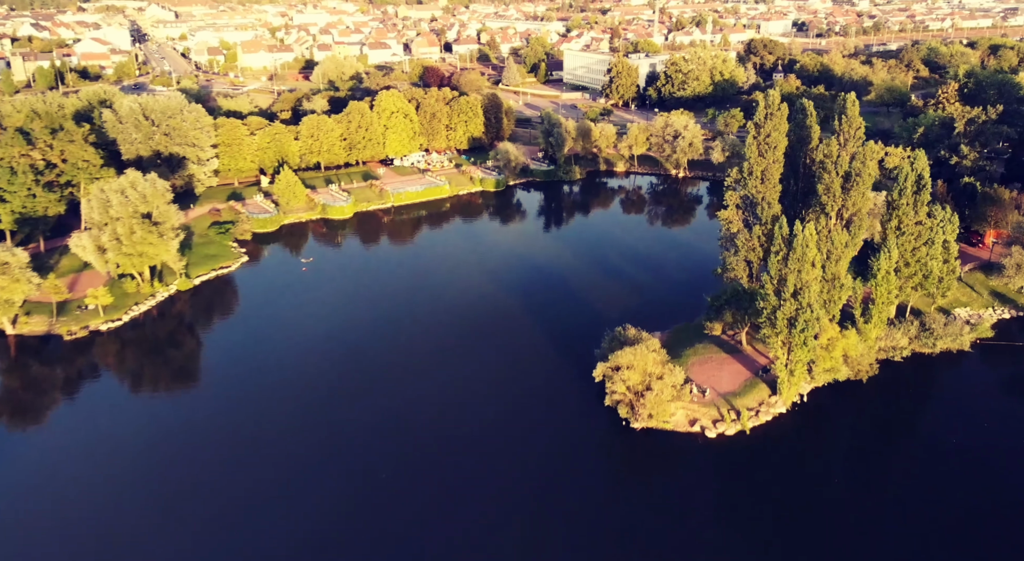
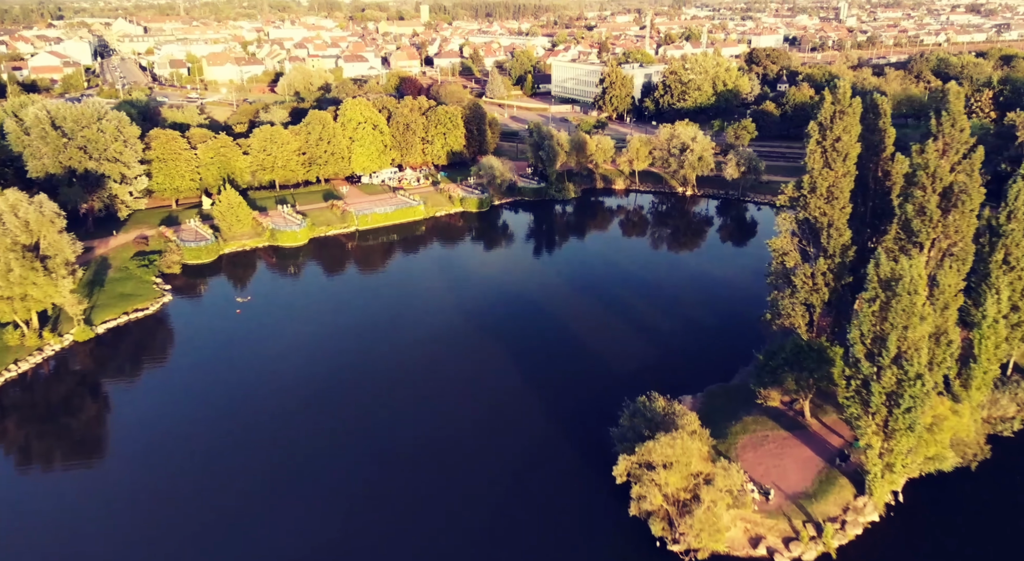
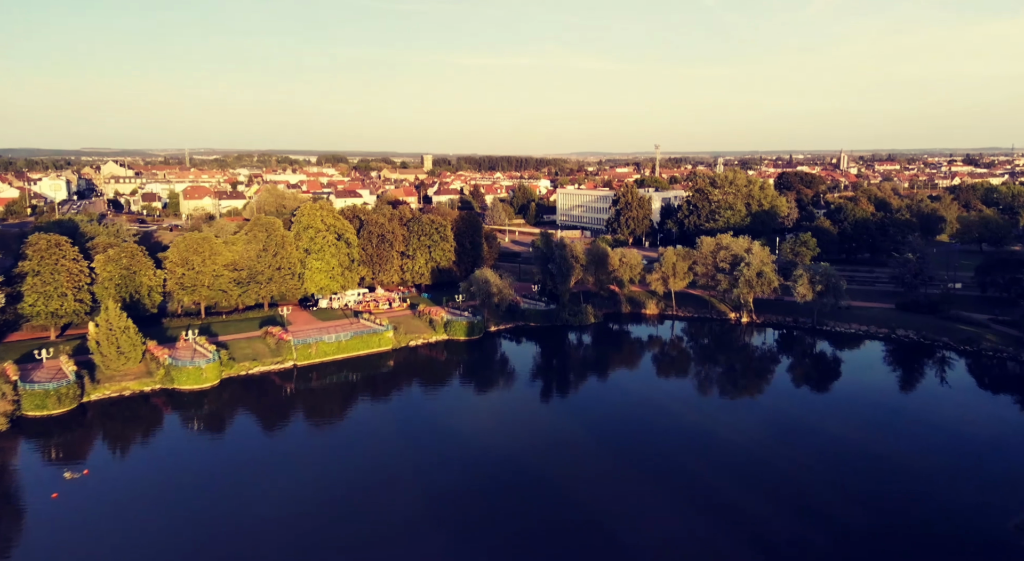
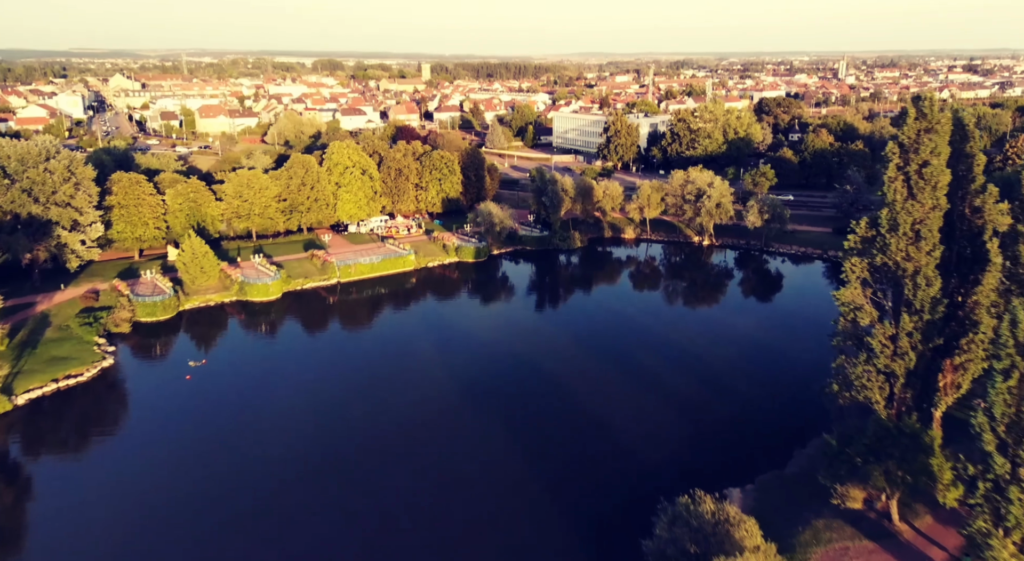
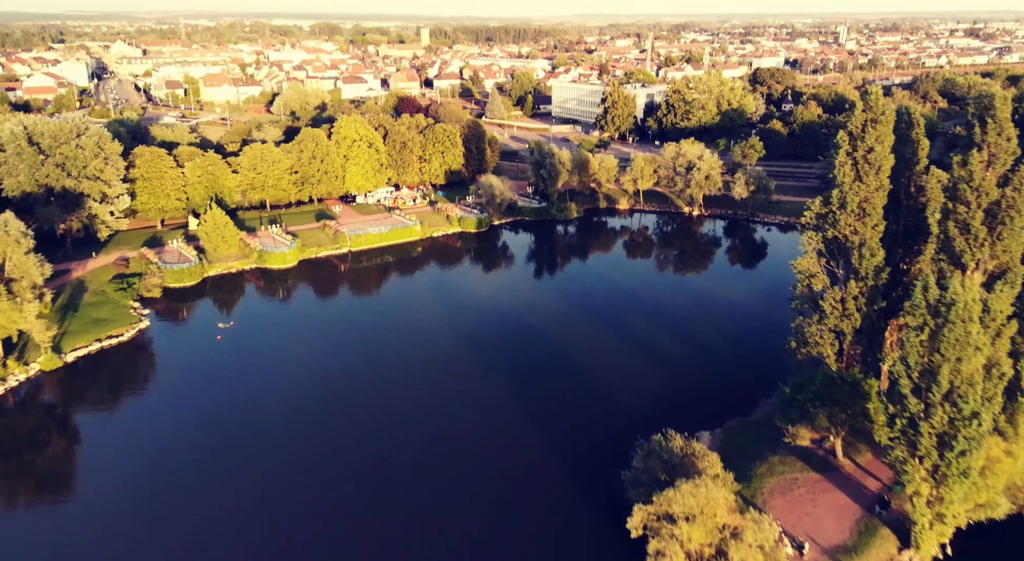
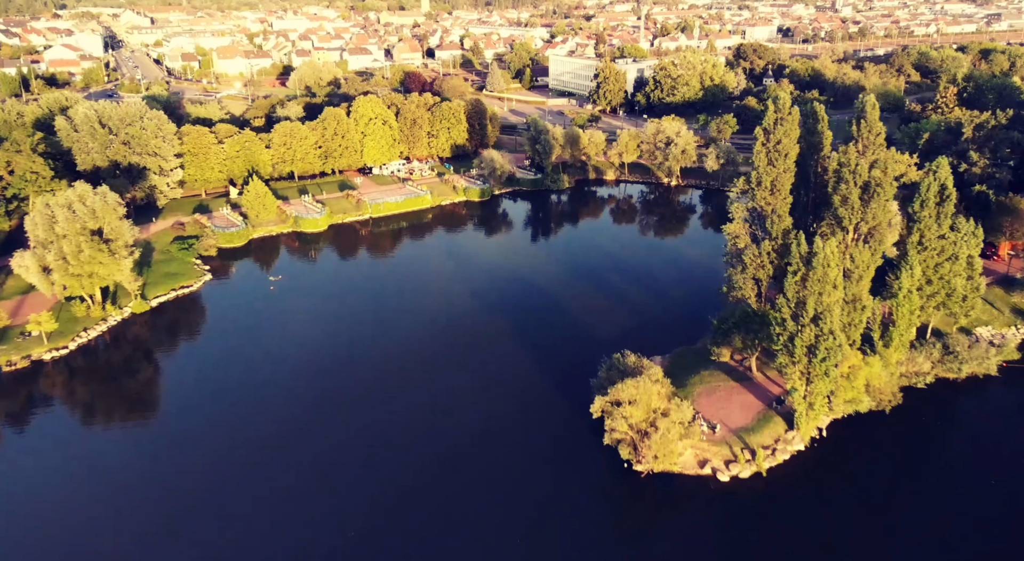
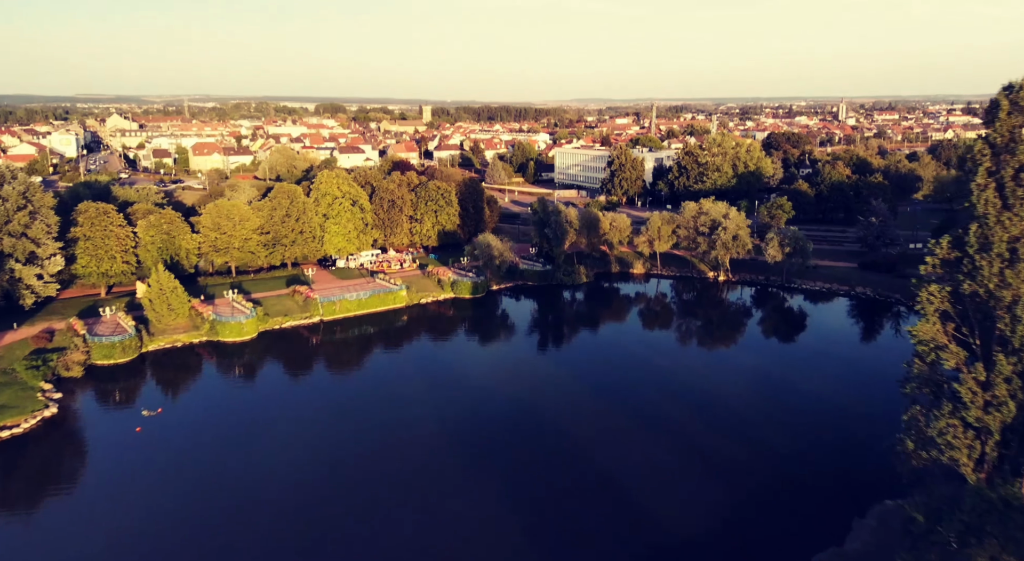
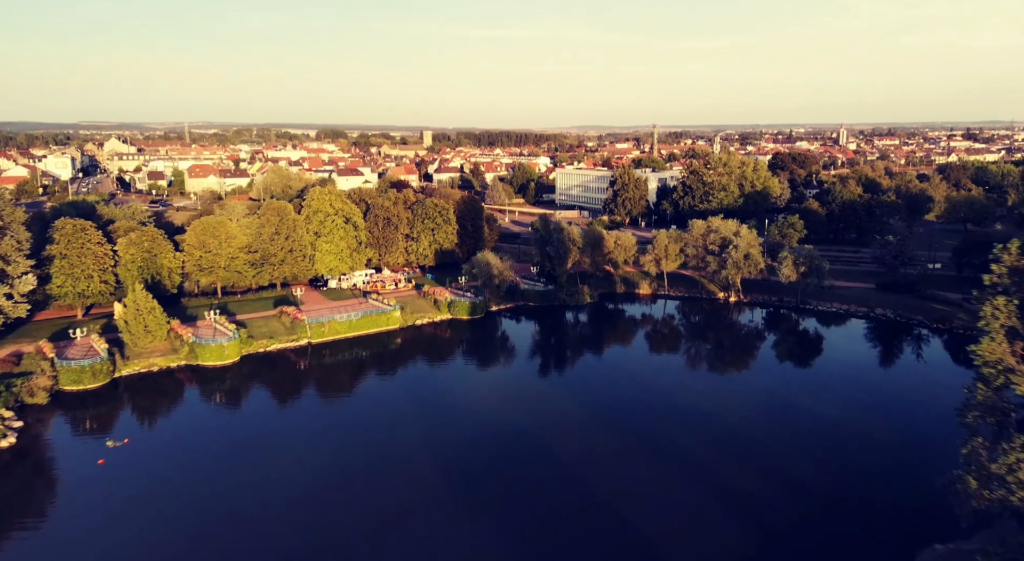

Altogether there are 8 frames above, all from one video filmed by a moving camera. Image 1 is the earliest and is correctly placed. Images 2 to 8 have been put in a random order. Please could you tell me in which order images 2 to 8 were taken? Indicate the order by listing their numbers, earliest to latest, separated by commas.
6, 2, 5, 4, 7, 8, 3
